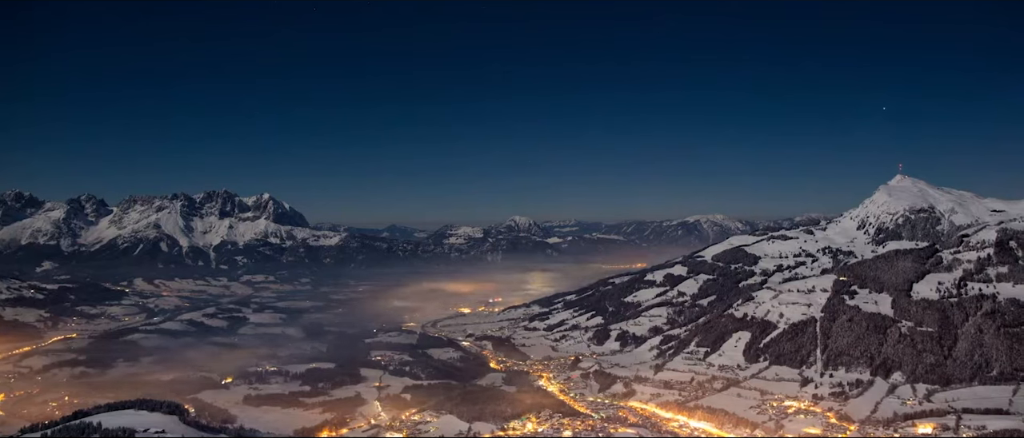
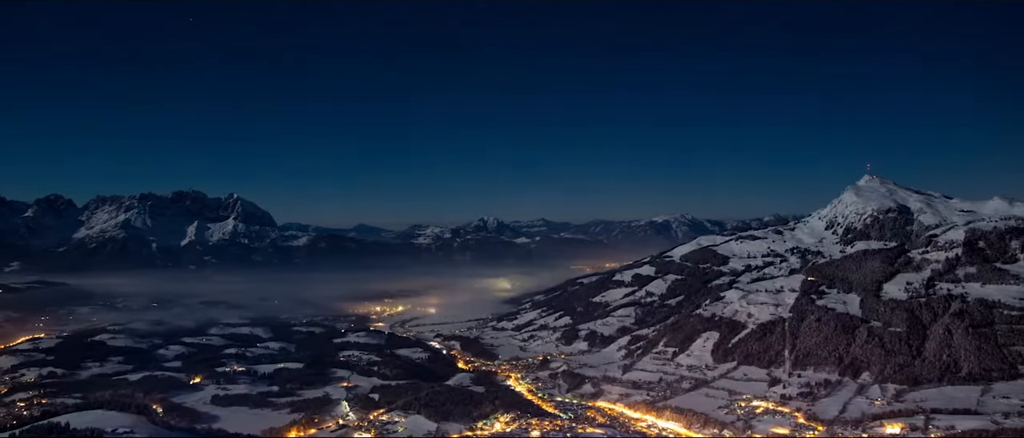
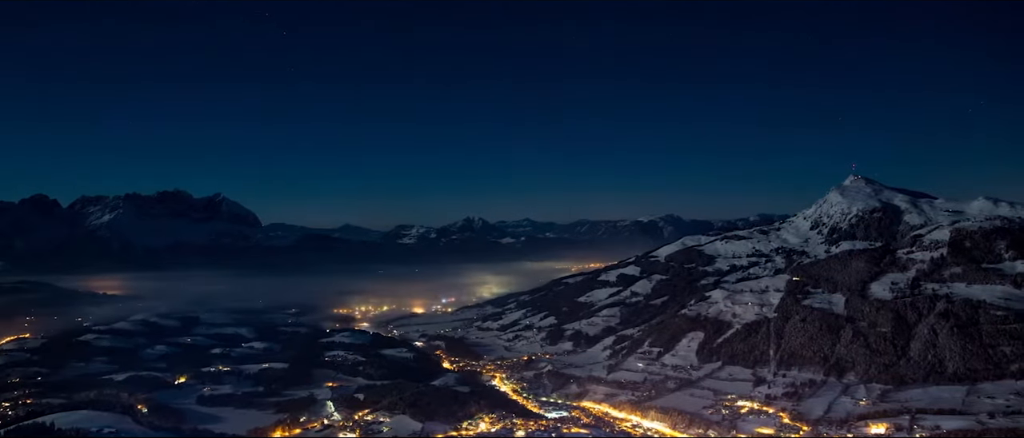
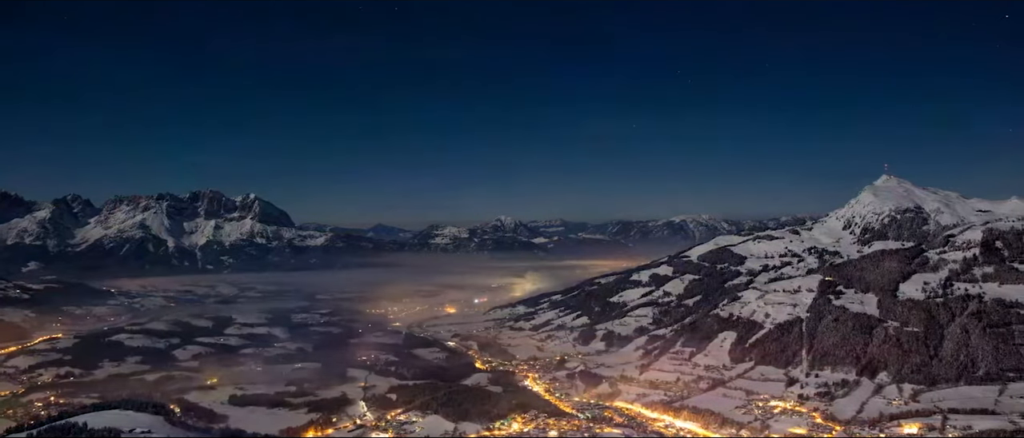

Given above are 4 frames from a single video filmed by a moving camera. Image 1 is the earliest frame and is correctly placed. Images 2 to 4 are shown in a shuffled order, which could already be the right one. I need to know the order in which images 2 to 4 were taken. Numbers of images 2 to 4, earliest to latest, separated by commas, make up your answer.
4, 2, 3
